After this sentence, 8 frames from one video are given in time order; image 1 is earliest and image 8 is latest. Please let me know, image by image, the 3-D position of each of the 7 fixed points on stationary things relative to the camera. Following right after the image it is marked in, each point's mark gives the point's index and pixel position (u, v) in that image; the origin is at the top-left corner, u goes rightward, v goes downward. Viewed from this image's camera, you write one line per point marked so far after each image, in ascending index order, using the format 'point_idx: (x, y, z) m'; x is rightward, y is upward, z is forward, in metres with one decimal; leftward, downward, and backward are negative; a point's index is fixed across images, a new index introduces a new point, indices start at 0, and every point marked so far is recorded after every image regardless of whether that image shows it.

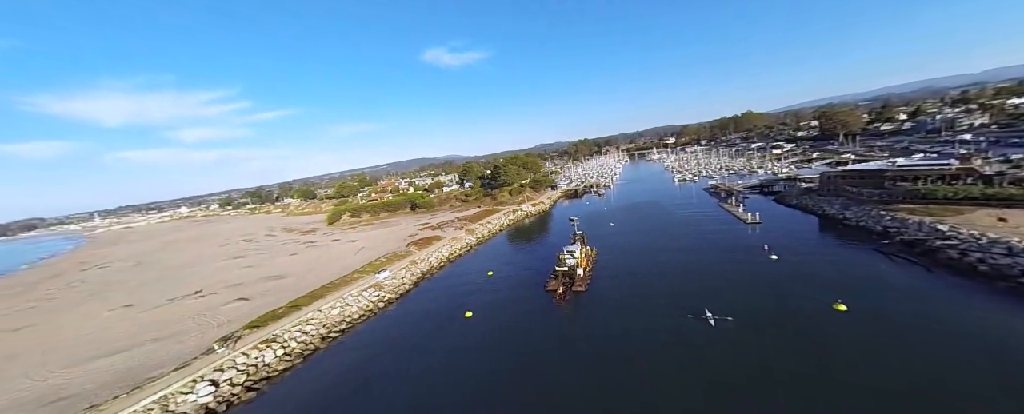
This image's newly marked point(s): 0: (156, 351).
0: (-16.4, -6.7, +14.4) m
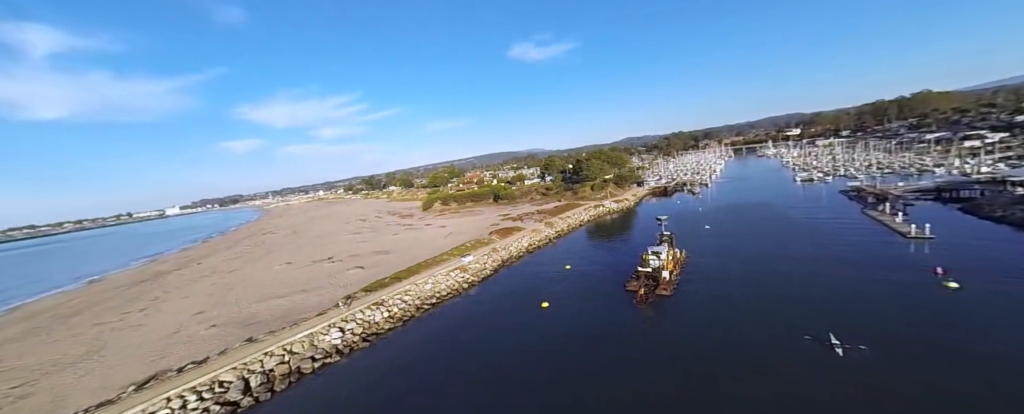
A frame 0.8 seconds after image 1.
0: (-12.6, -5.6, +19.7) m
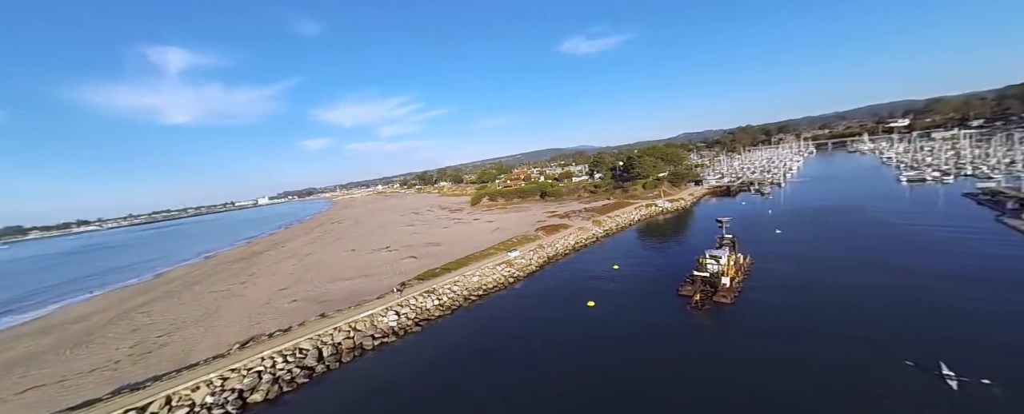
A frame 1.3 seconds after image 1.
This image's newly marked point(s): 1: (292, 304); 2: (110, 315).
0: (-9.7, -5.1, +21.9) m
1: (-12.5, -5.5, +18.5) m
2: (-22.6, -6.0, +18.7) m
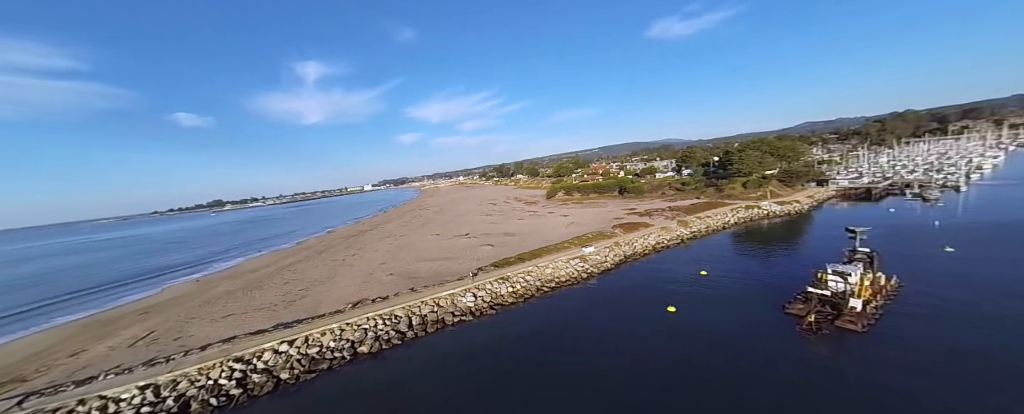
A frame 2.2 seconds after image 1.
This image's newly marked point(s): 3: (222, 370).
0: (-4.3, -4.1, +23.6) m
1: (-7.8, -4.5, +21.0) m
2: (-17.6, -4.4, +23.4) m
3: (-8.6, -4.8, +10.0) m
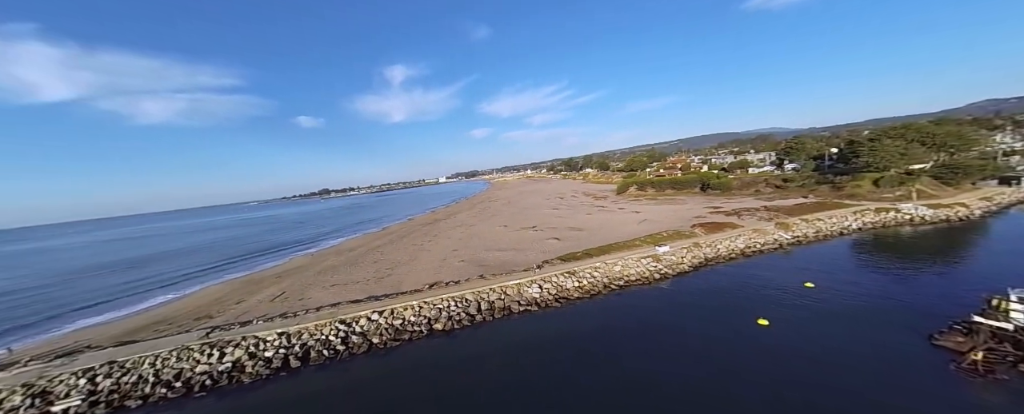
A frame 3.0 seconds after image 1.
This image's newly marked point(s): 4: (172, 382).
0: (+0.7, -3.5, +23.6) m
1: (-3.3, -3.8, +21.8) m
2: (-12.4, -3.4, +26.2) m
3: (-6.3, -4.2, +11.2) m
4: (-9.3, -4.8, +9.1) m
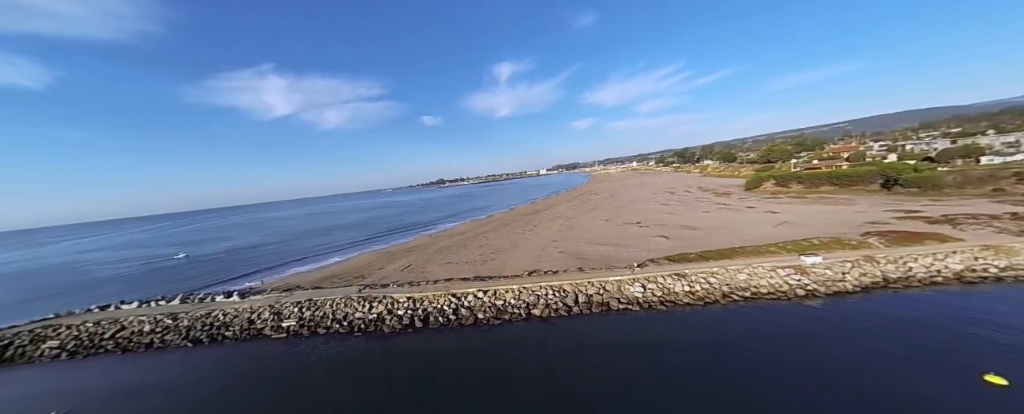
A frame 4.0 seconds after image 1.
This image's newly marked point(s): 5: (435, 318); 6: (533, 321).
0: (+7.8, -3.0, +22.6) m
1: (+3.4, -3.2, +22.0) m
2: (-3.9, -2.4, +28.9) m
3: (-2.6, -3.7, +12.8) m
4: (-6.2, -4.1, +11.8) m
5: (-2.8, -4.1, +11.9) m
6: (+0.8, -4.2, +11.9) m
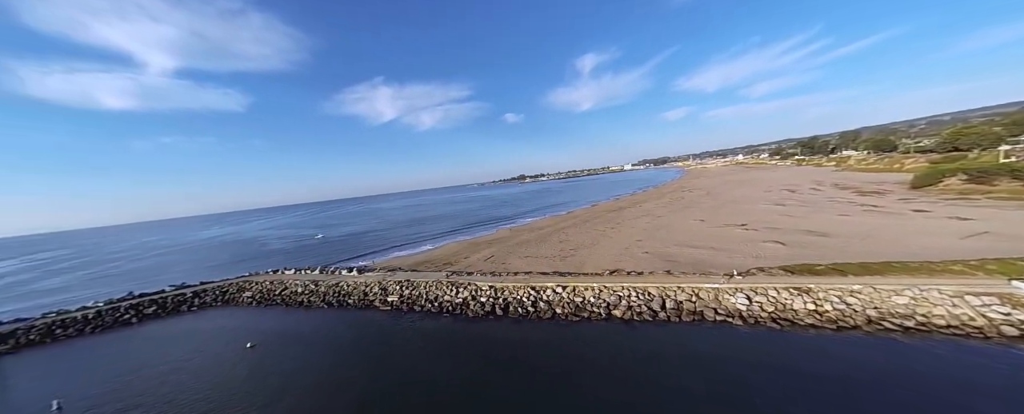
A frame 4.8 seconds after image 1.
0: (+13.0, -2.9, +20.2) m
1: (+8.6, -3.0, +20.7) m
2: (+3.2, -2.0, +29.2) m
3: (+0.5, -3.5, +13.3) m
4: (-3.2, -3.9, +13.1) m
5: (+0.1, -3.9, +12.4) m
6: (+3.6, -4.0, +11.5) m
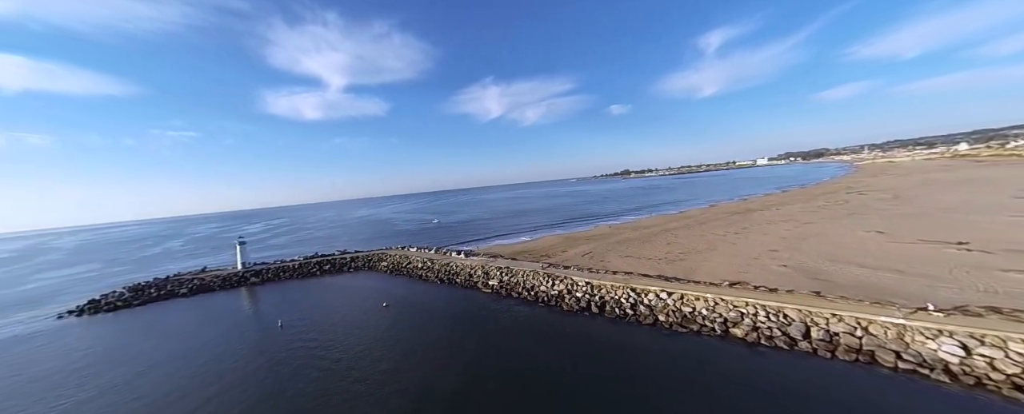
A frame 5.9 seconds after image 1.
0: (+18.3, -3.3, +15.5) m
1: (+14.3, -3.2, +17.4) m
2: (+11.7, -1.8, +27.0) m
3: (+4.3, -3.4, +12.7) m
4: (+0.7, -3.6, +13.7) m
5: (+3.7, -3.8, +12.0) m
6: (+6.7, -4.1, +10.1) m
